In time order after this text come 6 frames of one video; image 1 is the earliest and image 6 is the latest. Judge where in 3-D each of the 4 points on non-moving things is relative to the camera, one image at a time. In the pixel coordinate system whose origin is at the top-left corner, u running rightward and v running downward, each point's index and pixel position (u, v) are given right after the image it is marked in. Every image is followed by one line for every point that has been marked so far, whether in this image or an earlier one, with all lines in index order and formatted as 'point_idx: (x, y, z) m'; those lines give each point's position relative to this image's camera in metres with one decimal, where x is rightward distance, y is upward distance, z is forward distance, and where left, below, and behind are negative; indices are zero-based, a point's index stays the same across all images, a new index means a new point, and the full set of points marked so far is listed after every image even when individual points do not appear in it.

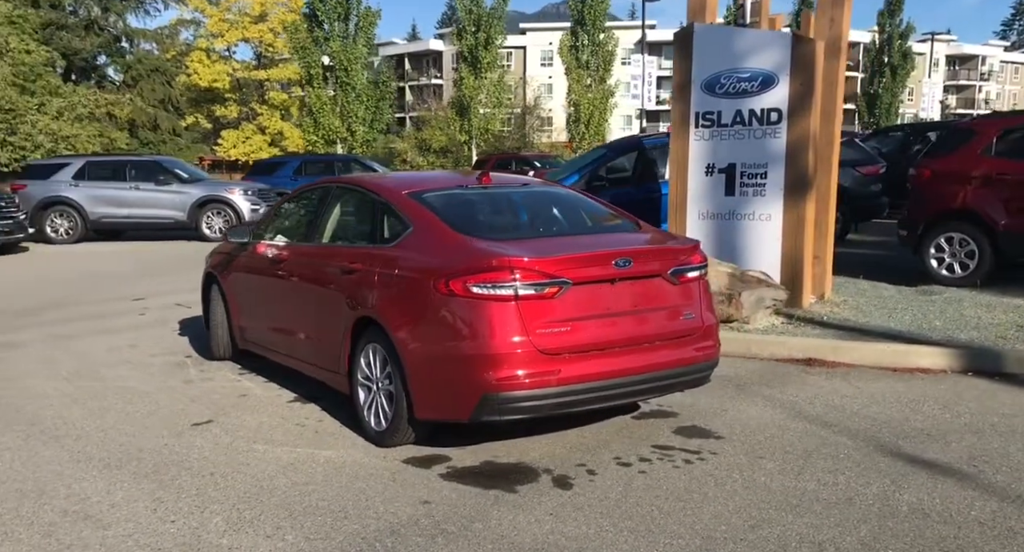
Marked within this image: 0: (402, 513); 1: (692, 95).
0: (-0.4, -1.0, +3.9) m
1: (+1.8, +1.9, +9.2) m
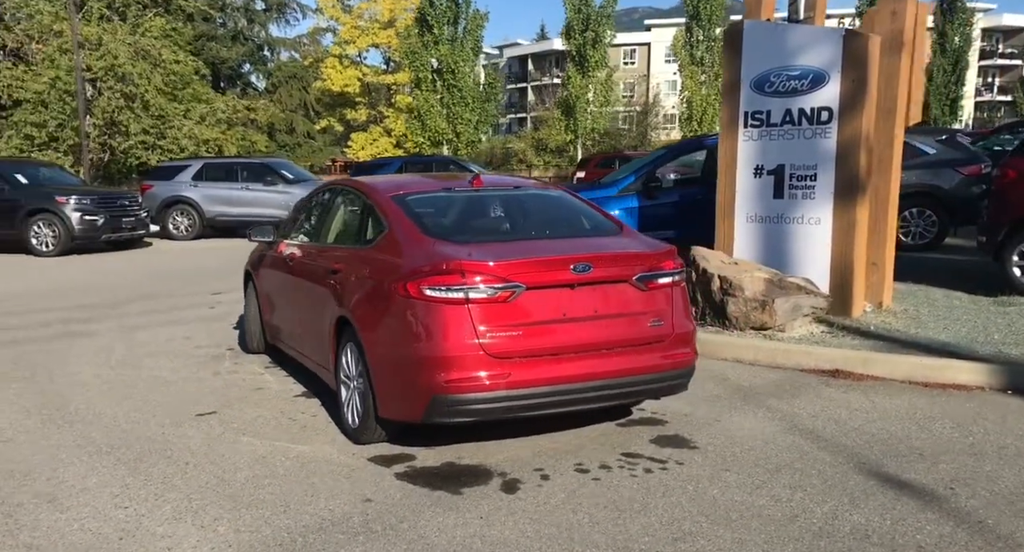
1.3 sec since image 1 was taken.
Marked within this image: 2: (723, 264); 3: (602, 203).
0: (-0.8, -1.1, +4.1) m
1: (+2.3, +1.8, +9.0) m
2: (+1.9, +0.1, +8.0) m
3: (+1.1, +0.9, +10.6) m
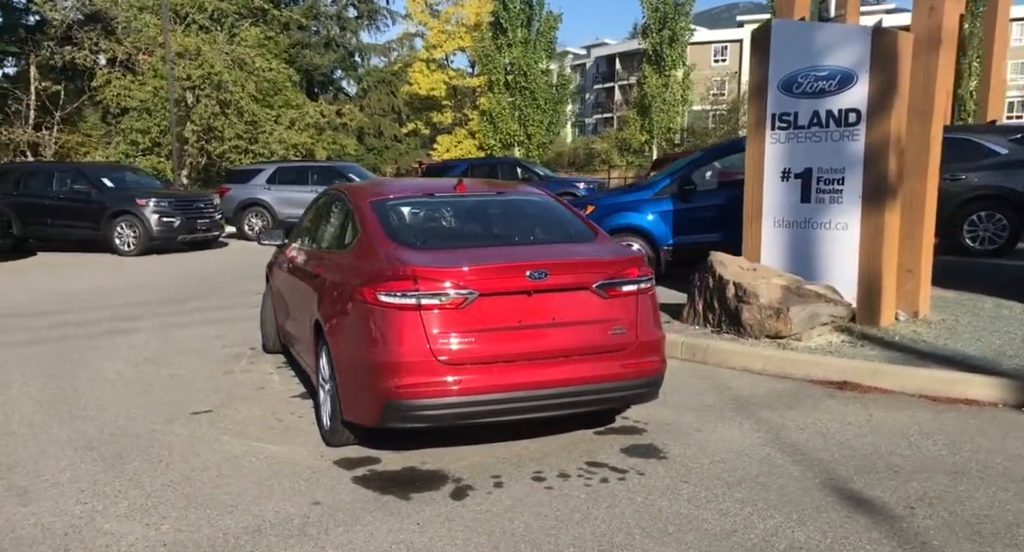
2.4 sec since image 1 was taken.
0: (-1.0, -1.1, +4.2) m
1: (+2.5, +1.7, +8.8) m
2: (+2.0, 0.0, +7.8) m
3: (+1.4, +0.8, +10.5) m
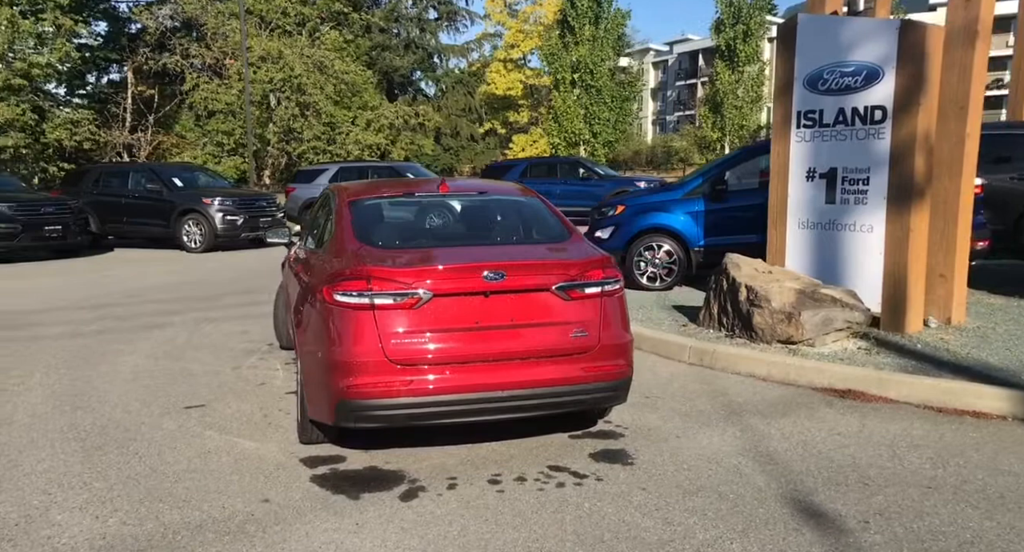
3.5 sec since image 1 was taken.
0: (-1.3, -1.1, +4.3) m
1: (+2.6, +1.7, +8.5) m
2: (+2.0, 0.0, +7.6) m
3: (+1.8, +0.8, +10.3) m
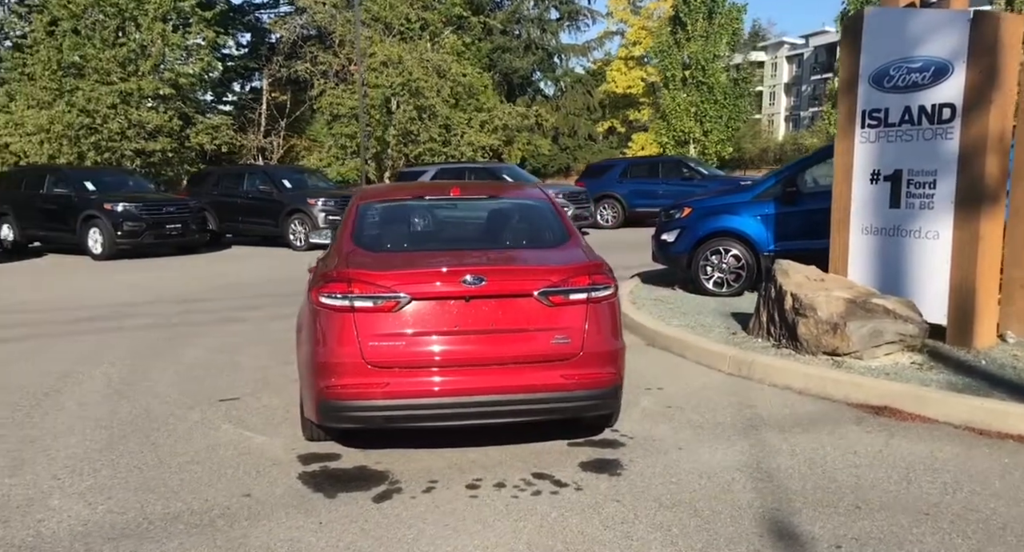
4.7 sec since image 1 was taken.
0: (-1.5, -1.1, +4.4) m
1: (+3.1, +1.6, +8.1) m
2: (+2.3, 0.0, +7.3) m
3: (+2.5, +0.7, +10.0) m
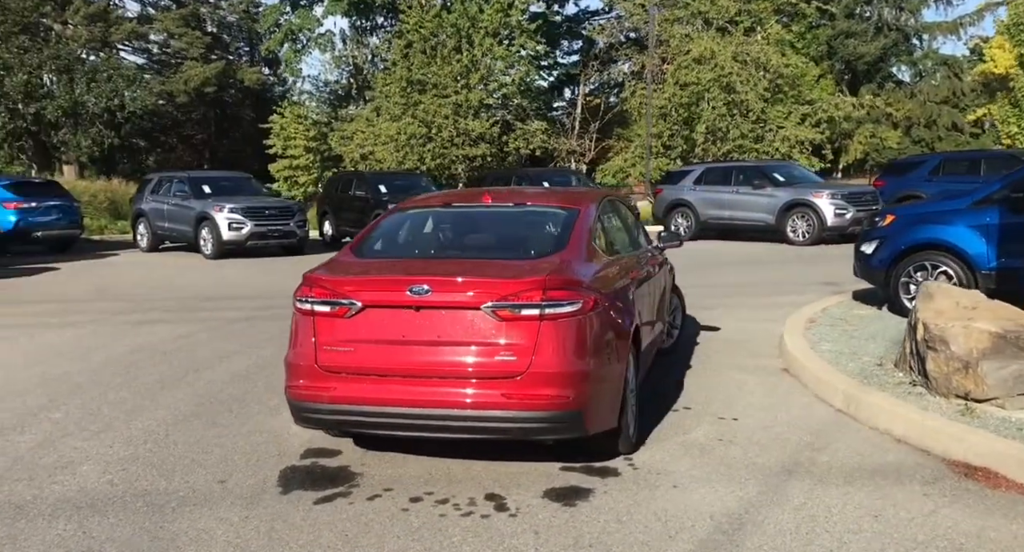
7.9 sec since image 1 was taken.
0: (-1.7, -1.1, +4.9) m
1: (+4.0, +1.5, +6.5) m
2: (+2.9, -0.2, +6.1) m
3: (+4.1, +0.6, +8.5) m
